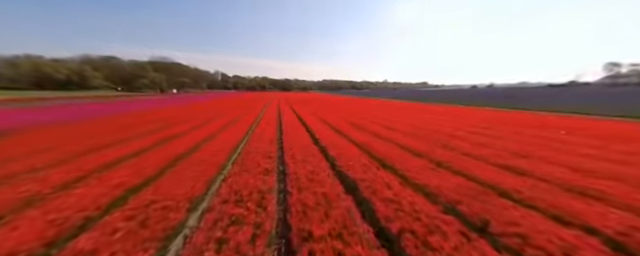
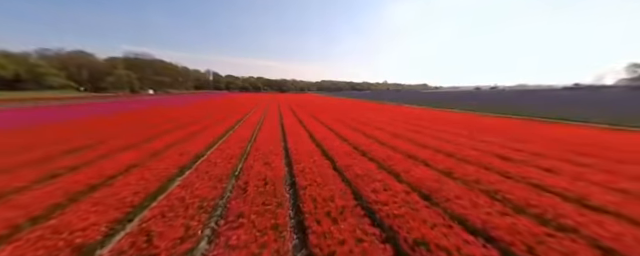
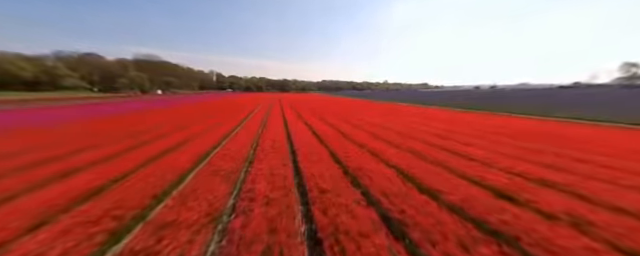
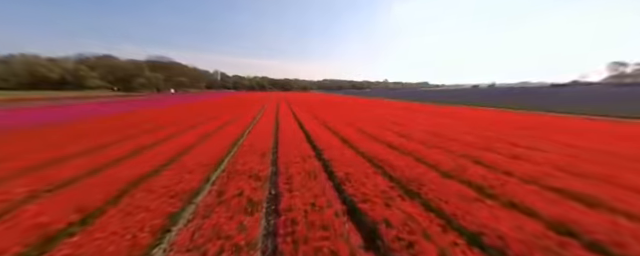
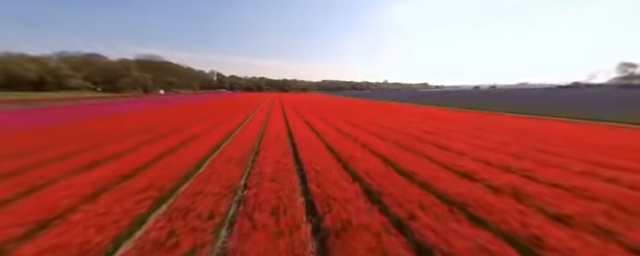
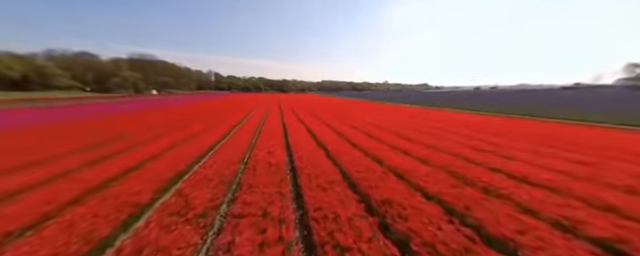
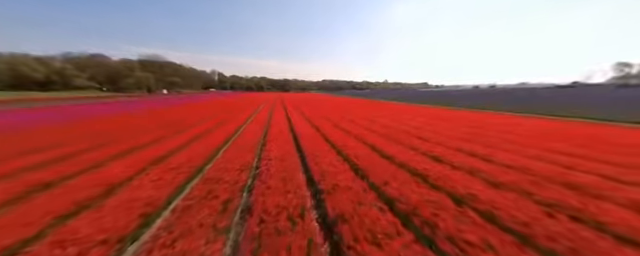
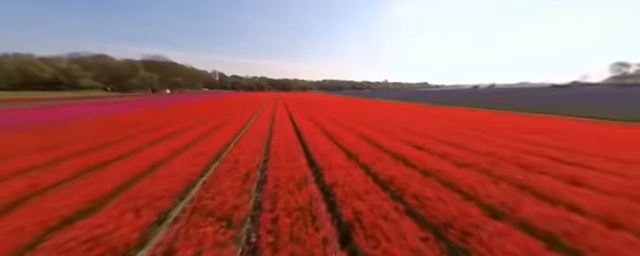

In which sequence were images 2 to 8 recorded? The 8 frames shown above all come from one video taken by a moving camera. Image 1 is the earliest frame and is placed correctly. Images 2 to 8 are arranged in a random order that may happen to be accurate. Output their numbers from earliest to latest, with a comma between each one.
4, 8, 7, 5, 3, 6, 2
